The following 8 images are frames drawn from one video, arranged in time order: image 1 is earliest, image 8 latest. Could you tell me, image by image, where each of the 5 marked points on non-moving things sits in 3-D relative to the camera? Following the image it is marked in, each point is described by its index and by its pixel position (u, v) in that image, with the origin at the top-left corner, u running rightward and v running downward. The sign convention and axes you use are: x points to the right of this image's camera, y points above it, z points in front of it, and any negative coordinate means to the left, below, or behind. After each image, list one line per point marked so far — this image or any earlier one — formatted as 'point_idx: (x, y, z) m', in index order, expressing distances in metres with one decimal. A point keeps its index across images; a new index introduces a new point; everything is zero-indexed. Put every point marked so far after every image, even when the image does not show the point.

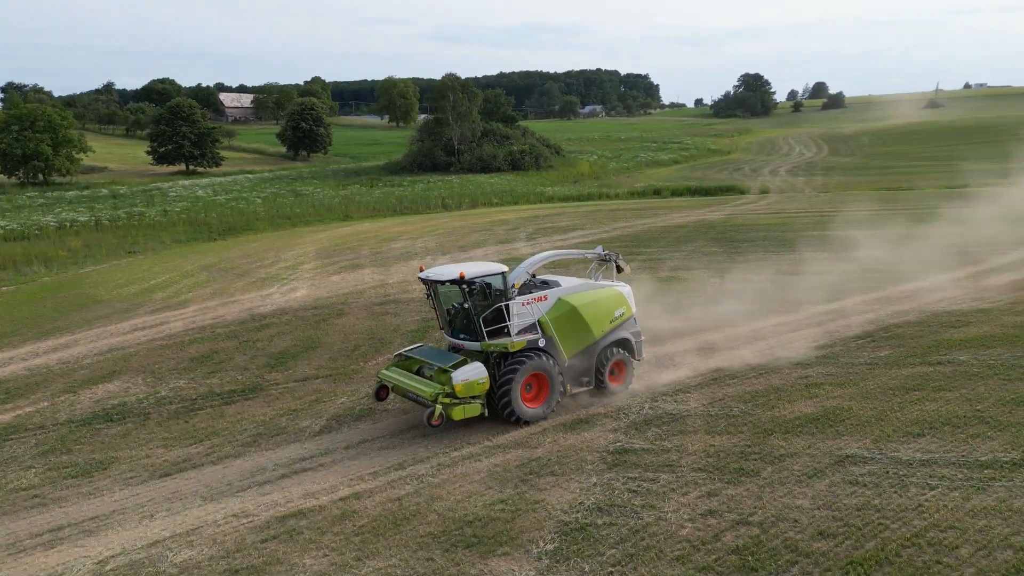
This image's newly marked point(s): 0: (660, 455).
0: (+1.6, -1.7, +7.6) m
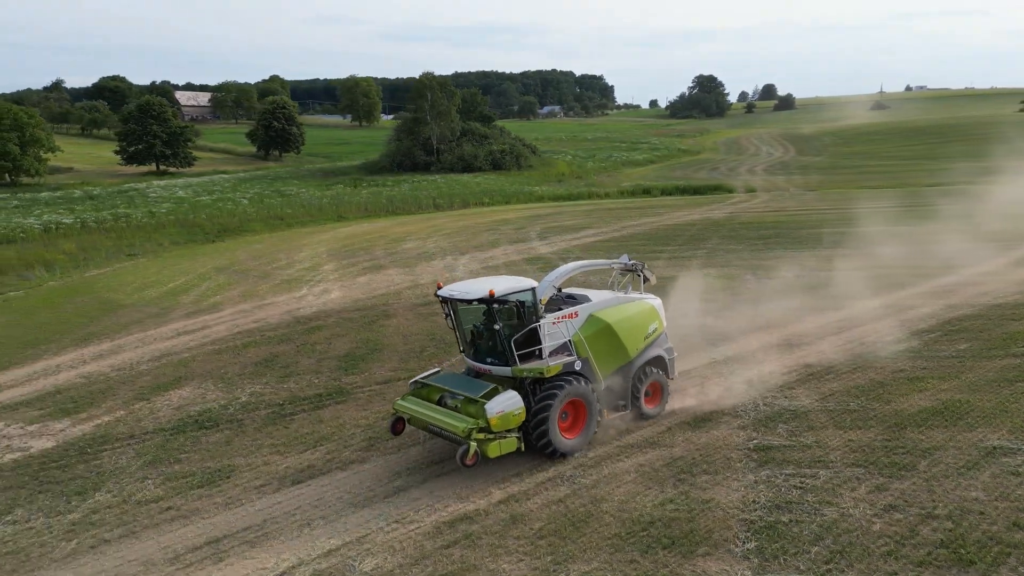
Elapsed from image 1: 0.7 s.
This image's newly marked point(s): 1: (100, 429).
0: (+3.1, -1.7, +7.6) m
1: (-5.2, -1.8, +9.2) m
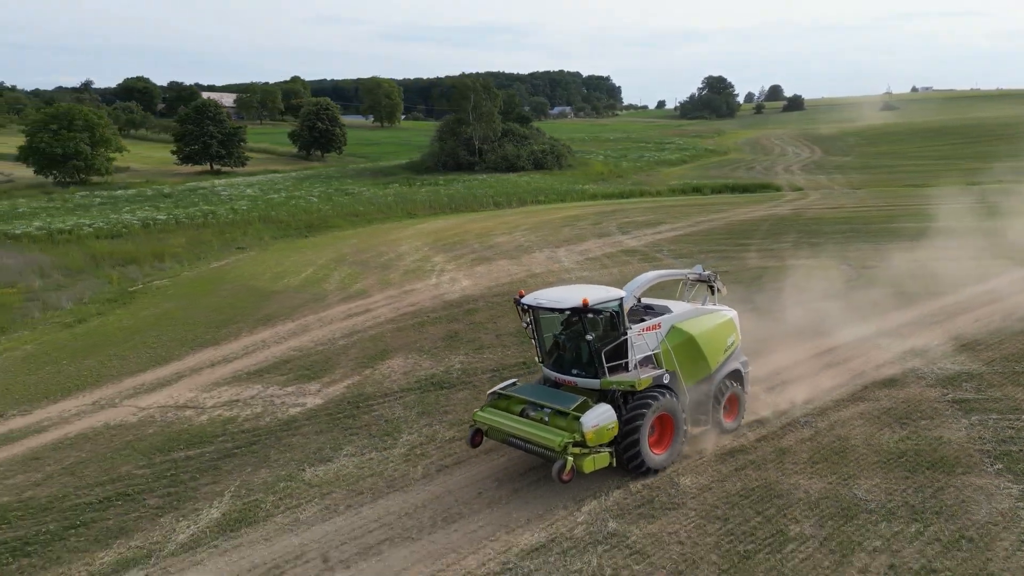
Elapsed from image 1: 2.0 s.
0: (+6.0, -1.4, +8.9) m
1: (-2.3, -1.5, +10.6) m
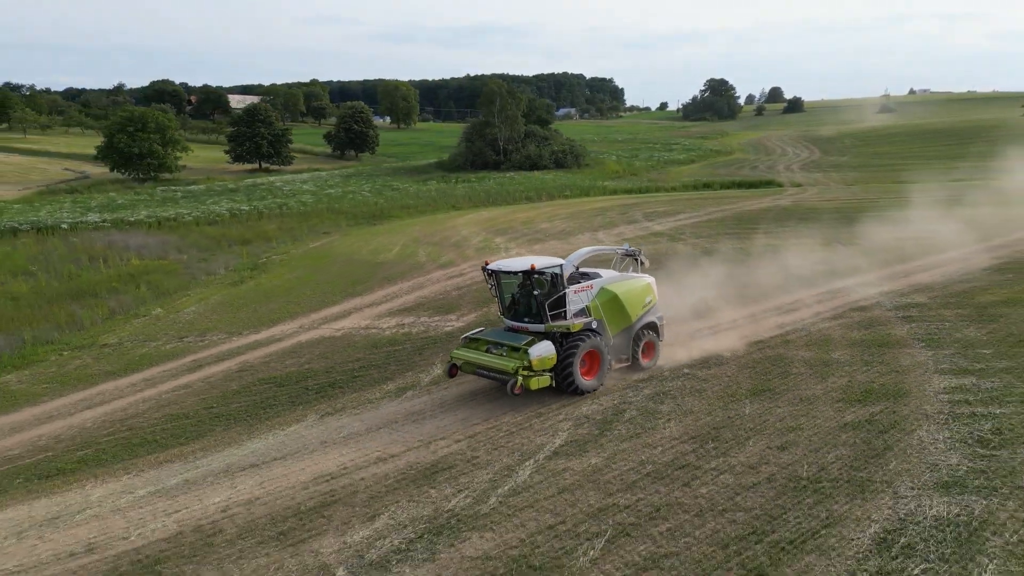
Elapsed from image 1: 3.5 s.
0: (+7.7, -0.5, +13.3) m
1: (-0.6, -0.6, +14.9) m
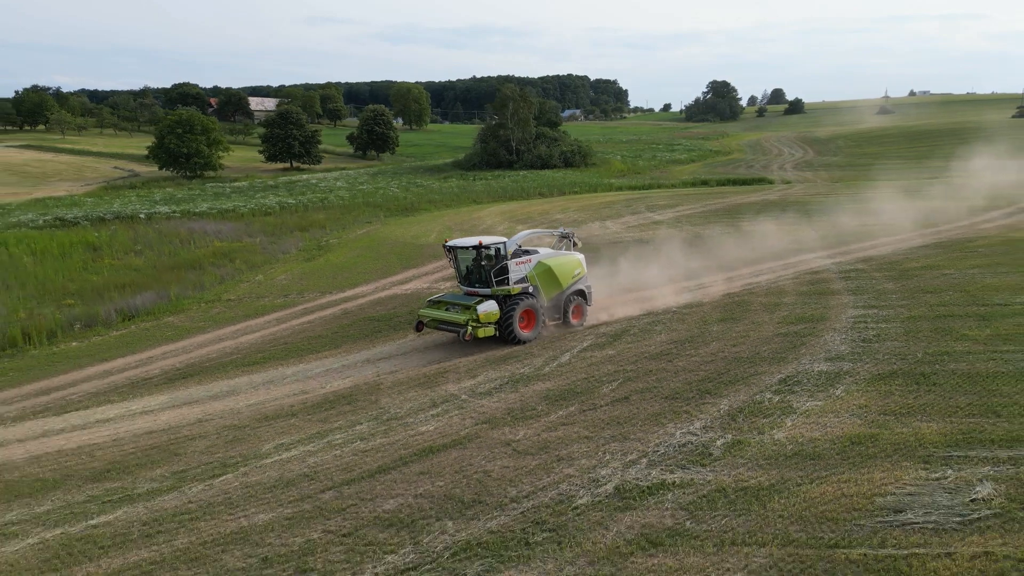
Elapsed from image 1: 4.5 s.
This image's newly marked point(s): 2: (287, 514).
0: (+8.4, +0.3, +17.4) m
1: (+0.1, +0.2, +19.1) m
2: (-2.2, -2.1, +6.9) m
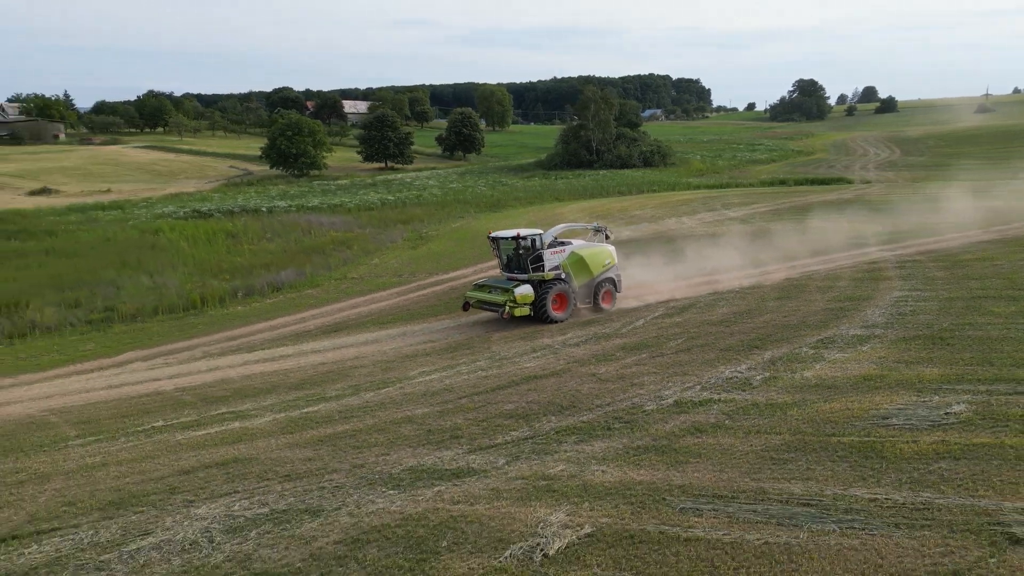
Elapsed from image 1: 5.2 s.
0: (+10.7, +0.6, +19.0) m
1: (+2.5, +0.6, +21.6) m
2: (-1.0, -1.6, +9.7) m
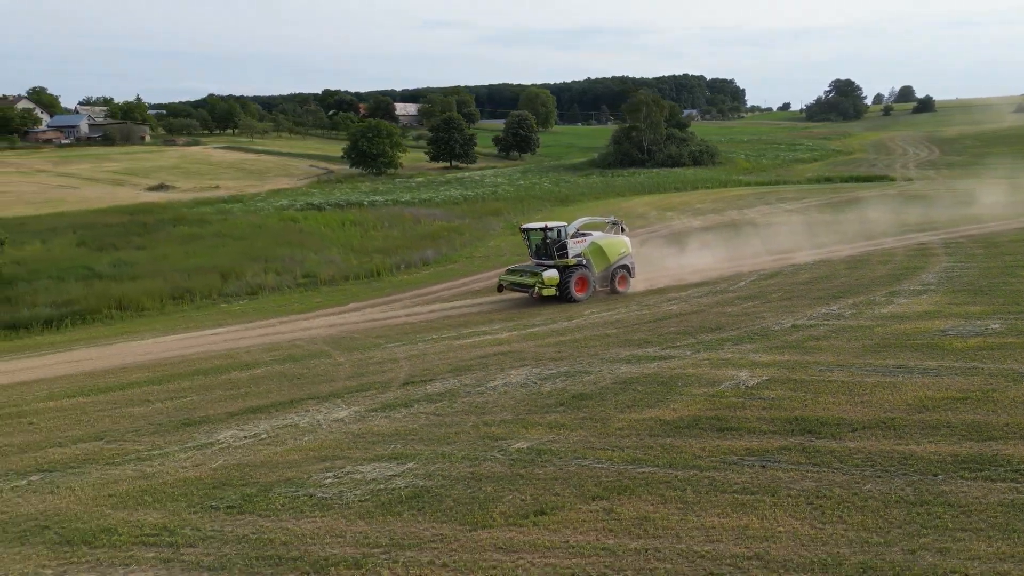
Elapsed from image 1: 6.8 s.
0: (+14.1, +1.3, +22.8) m
1: (+6.1, +1.4, +25.7) m
2: (+2.1, -0.8, +14.0) m
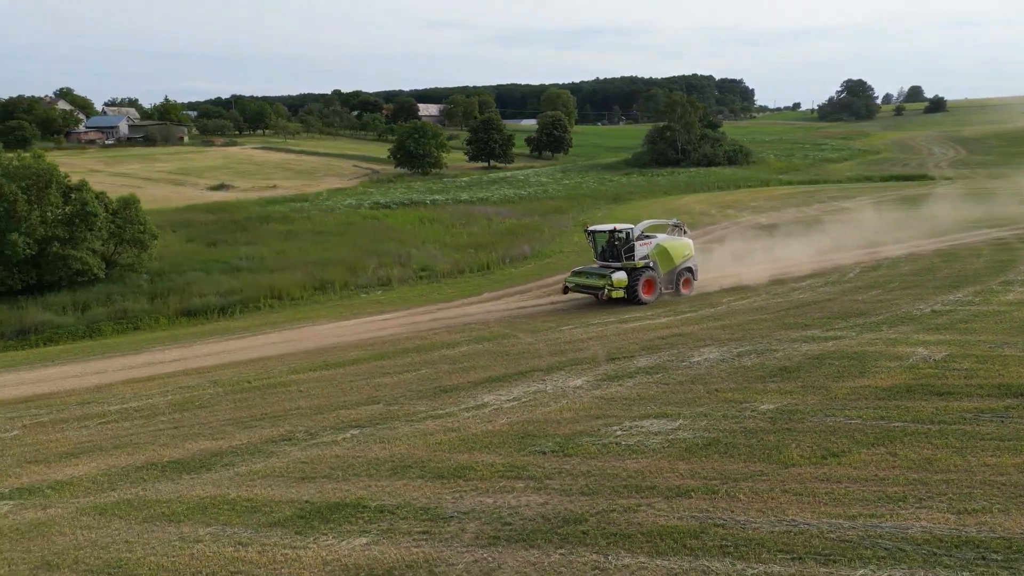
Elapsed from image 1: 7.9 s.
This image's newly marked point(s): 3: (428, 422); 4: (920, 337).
0: (+17.5, +1.5, +24.0) m
1: (+9.5, +1.6, +26.9) m
2: (+5.4, -0.6, +15.2) m
3: (-1.1, -1.8, +9.7) m
4: (+7.2, -0.9, +12.9) m
